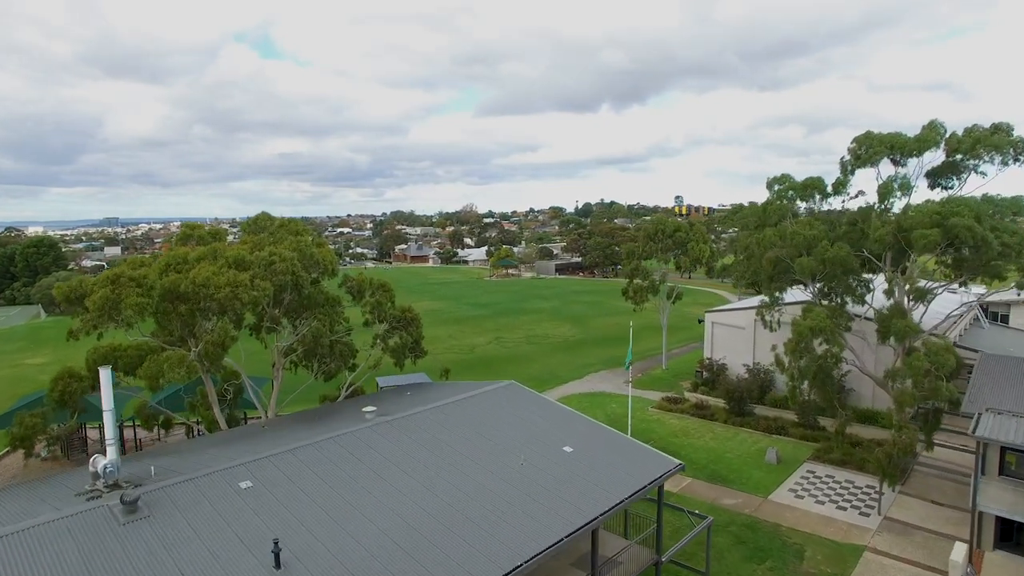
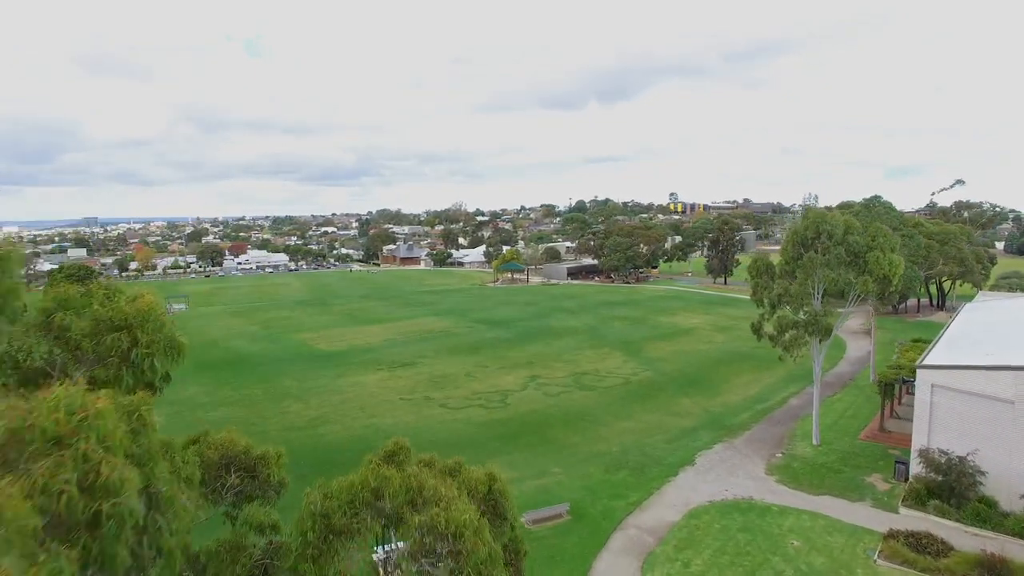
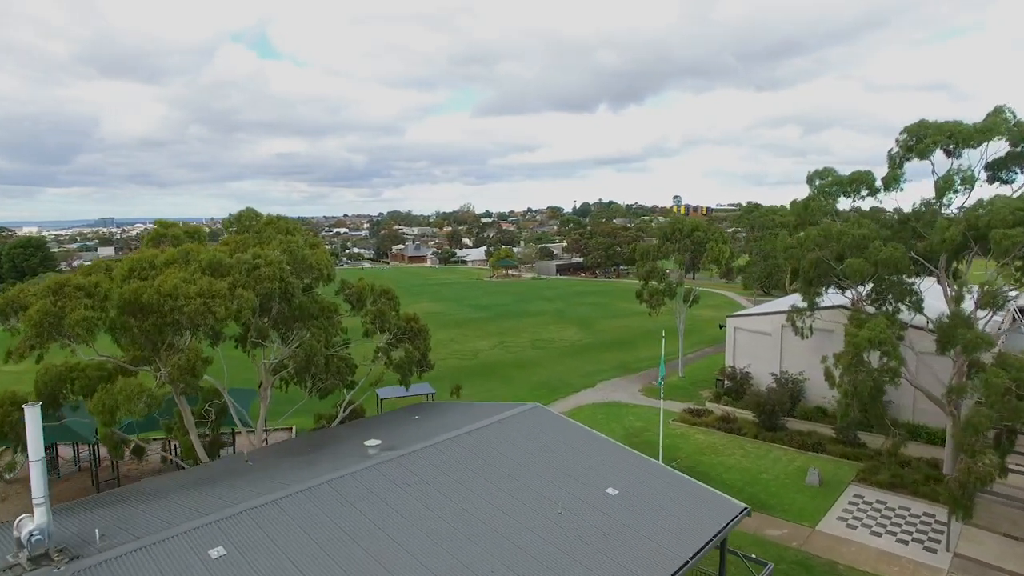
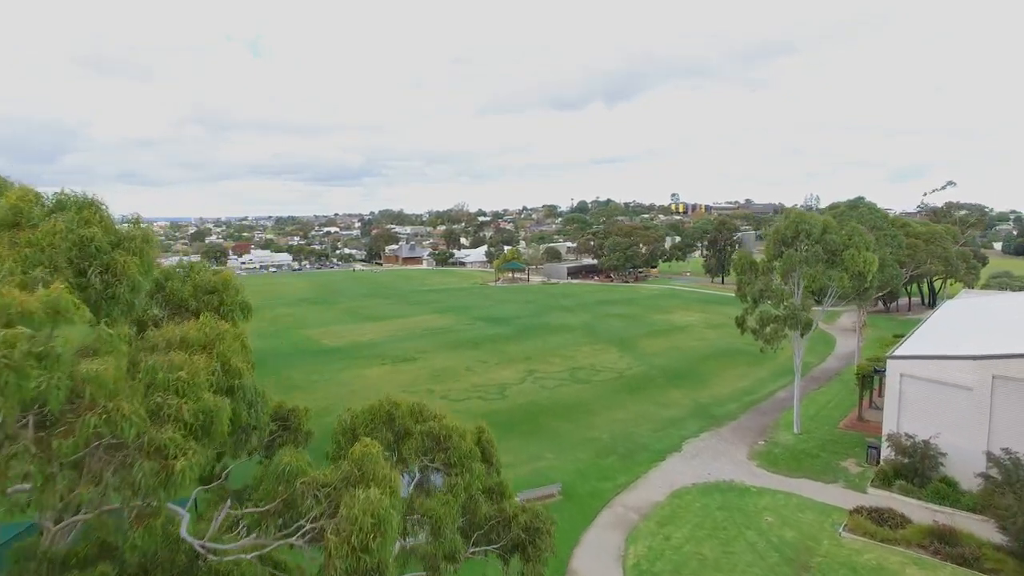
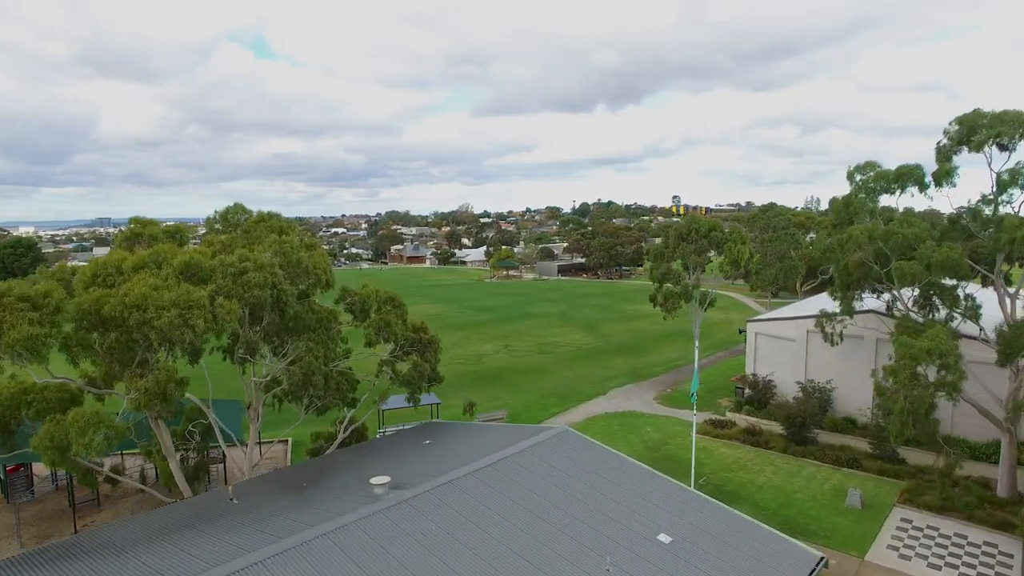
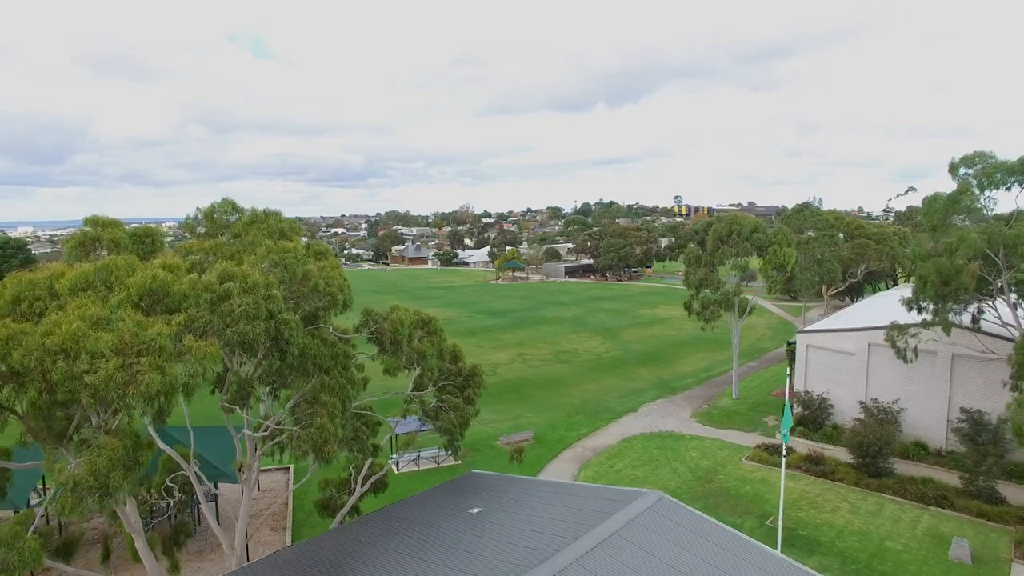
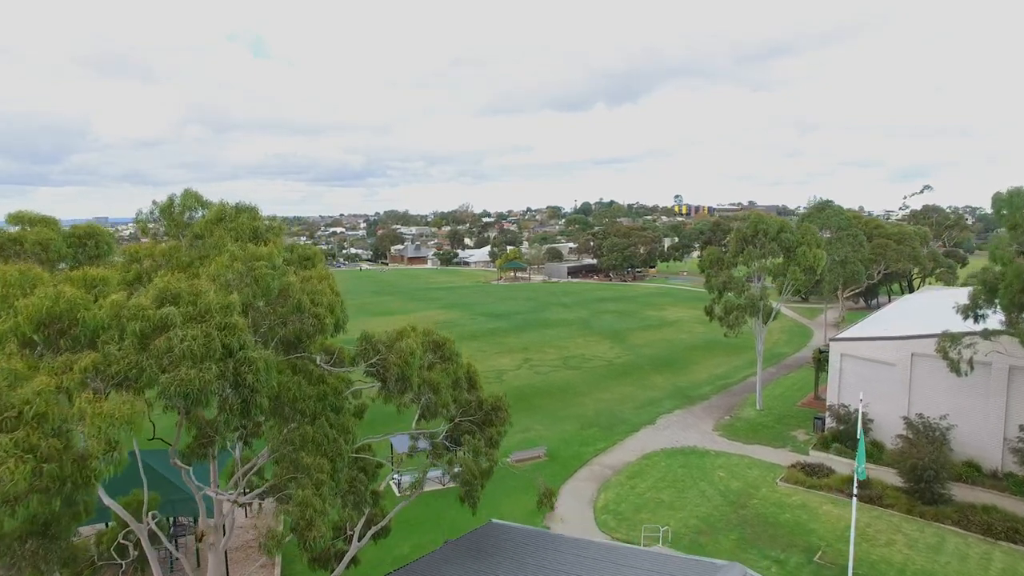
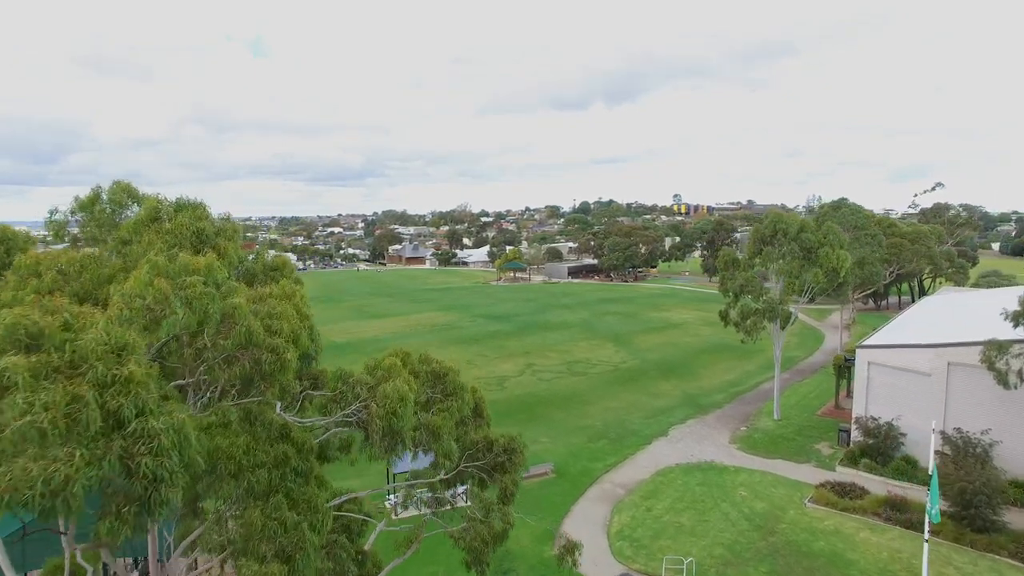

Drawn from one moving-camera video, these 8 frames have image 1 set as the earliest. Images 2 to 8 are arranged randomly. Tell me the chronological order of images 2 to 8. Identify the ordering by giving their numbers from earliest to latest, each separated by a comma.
3, 5, 6, 7, 8, 4, 2
